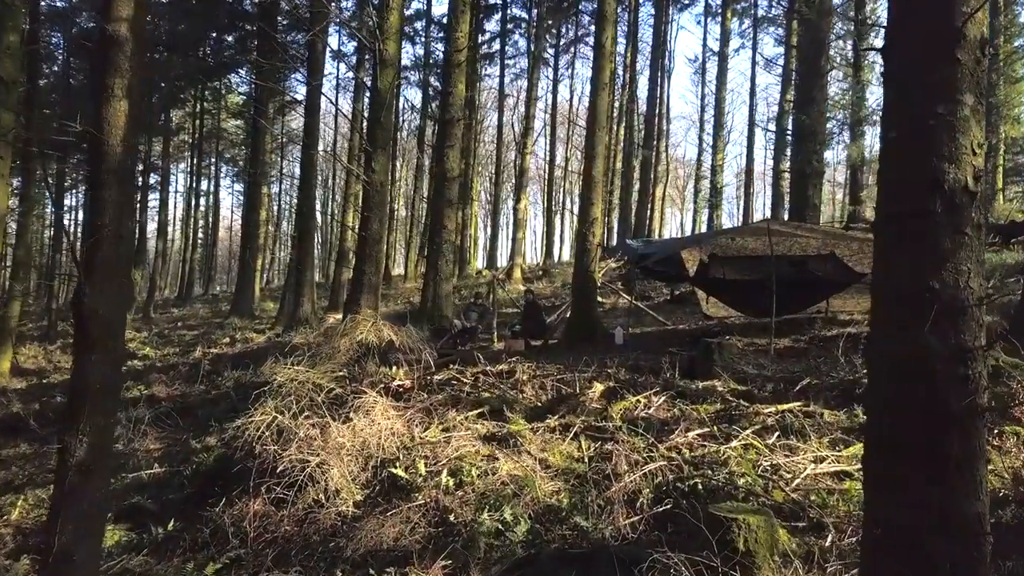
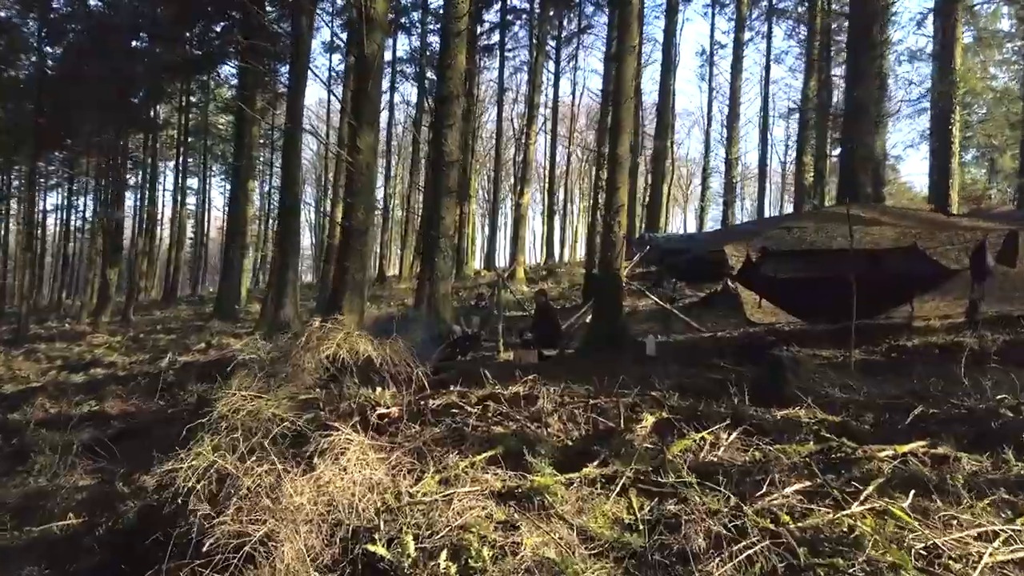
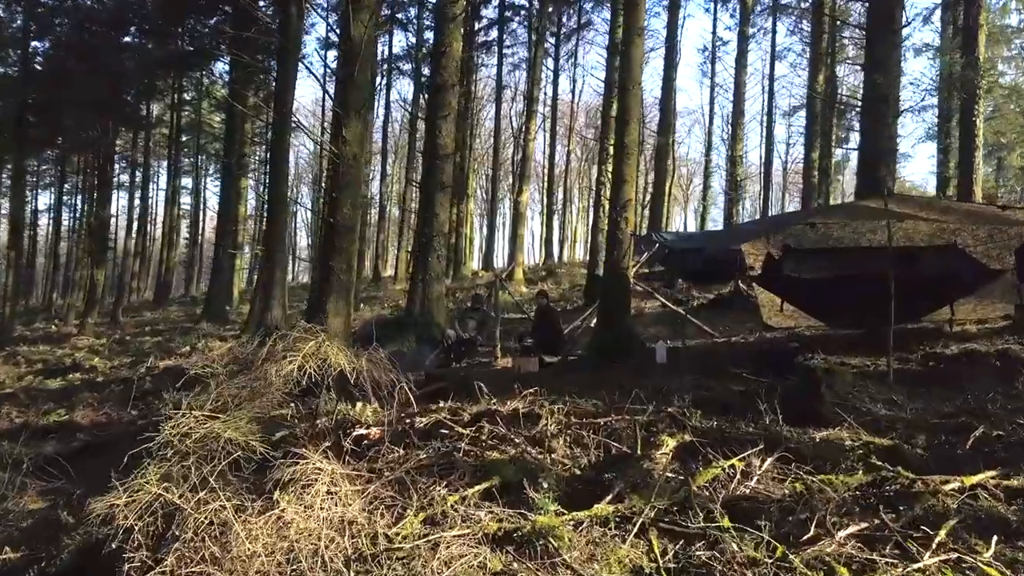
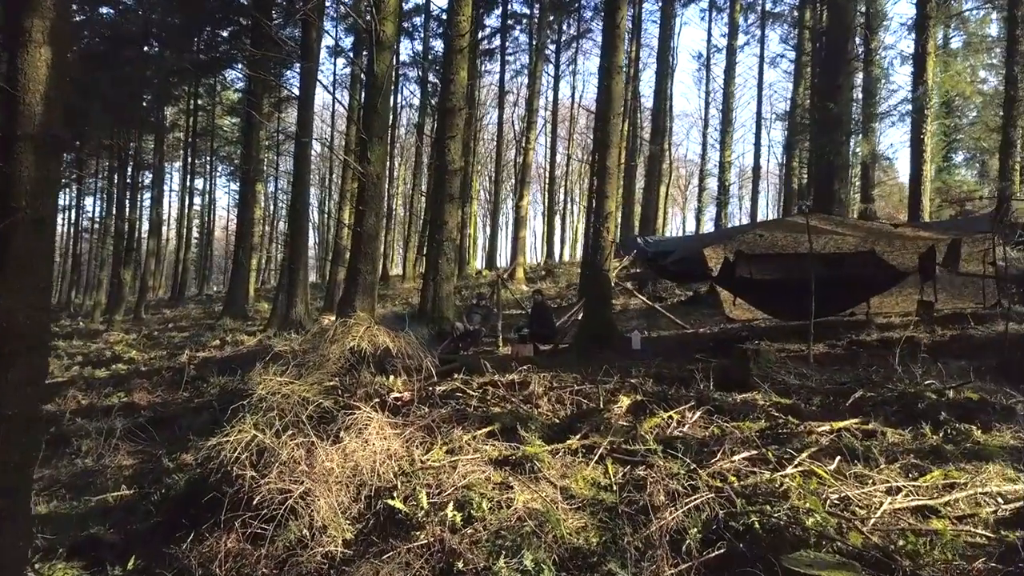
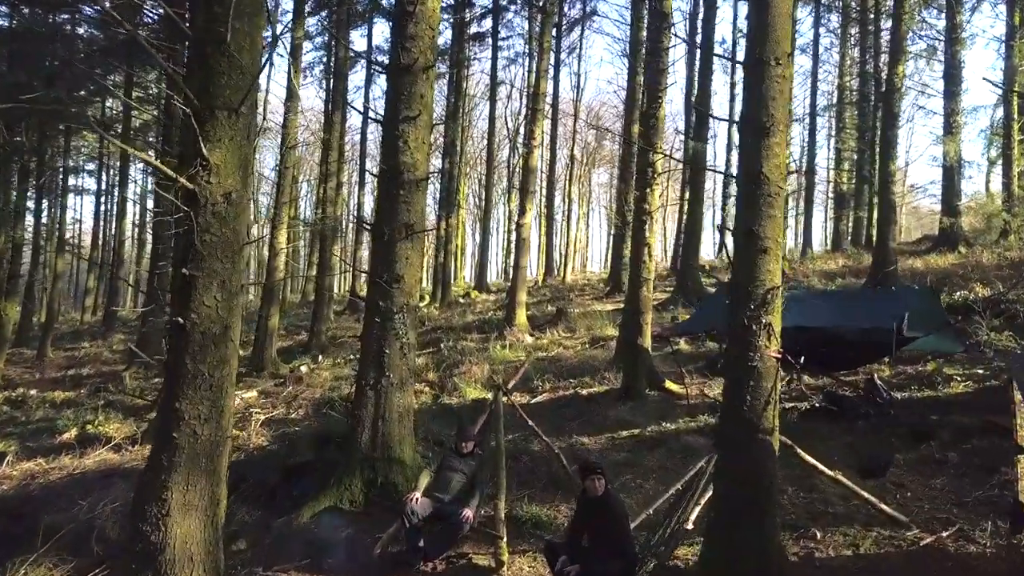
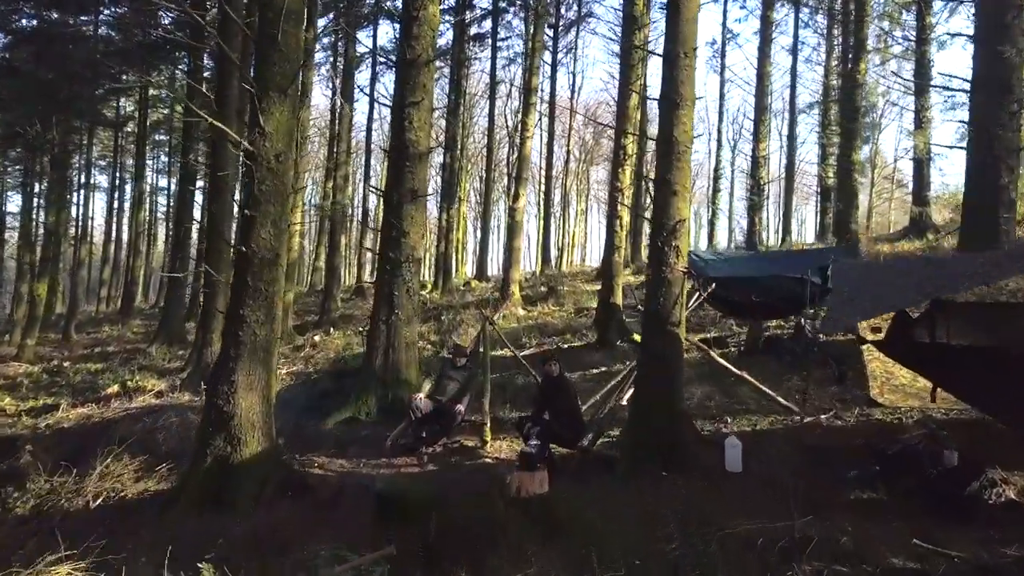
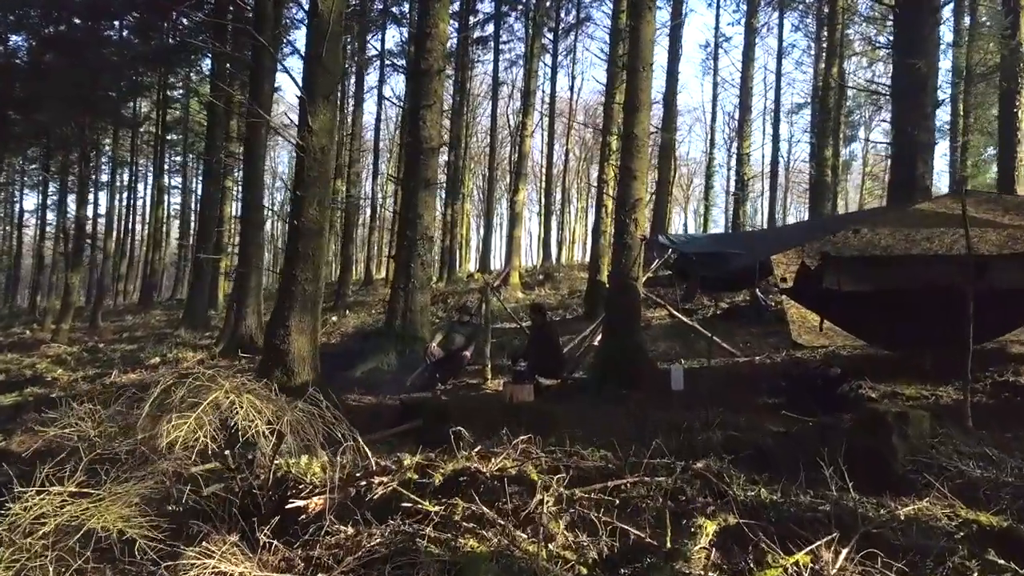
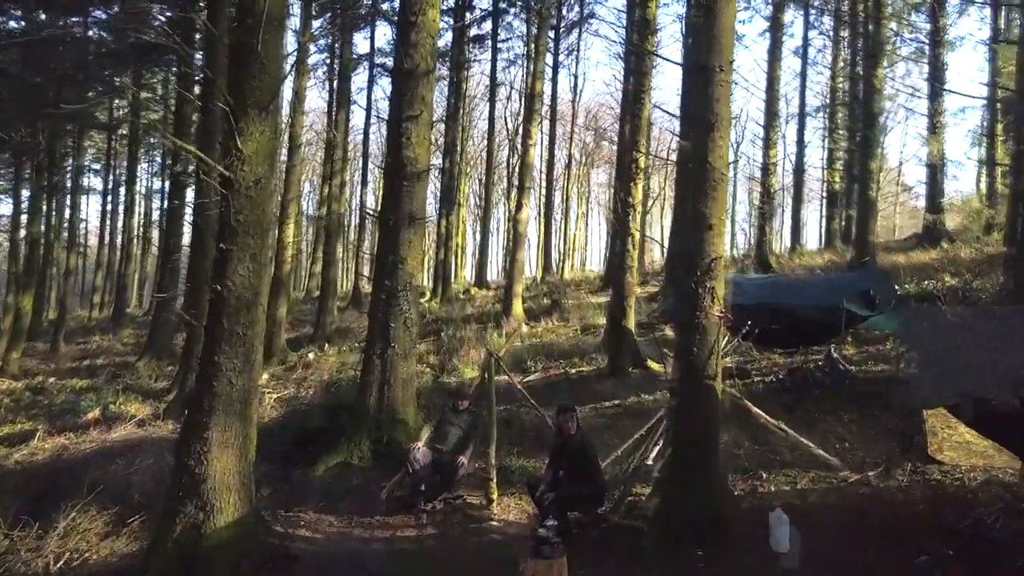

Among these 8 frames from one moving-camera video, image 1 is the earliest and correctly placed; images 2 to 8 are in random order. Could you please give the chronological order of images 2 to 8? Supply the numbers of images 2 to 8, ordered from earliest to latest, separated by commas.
4, 2, 3, 7, 6, 8, 5
